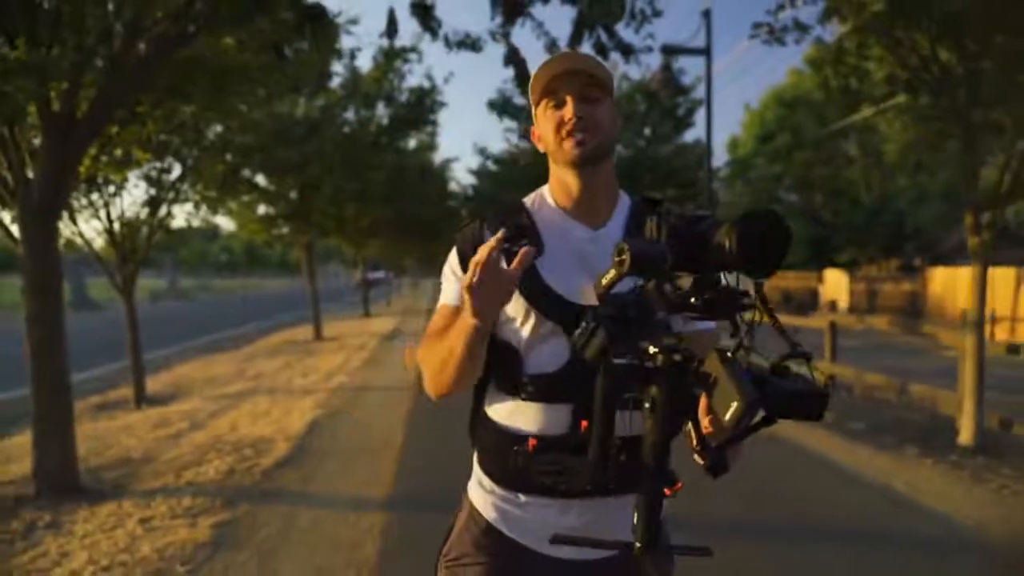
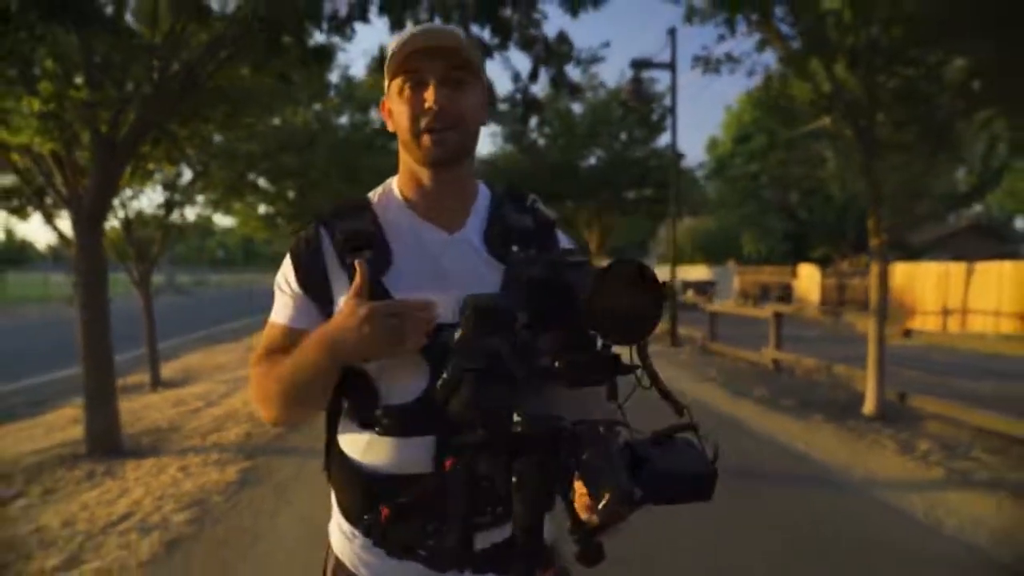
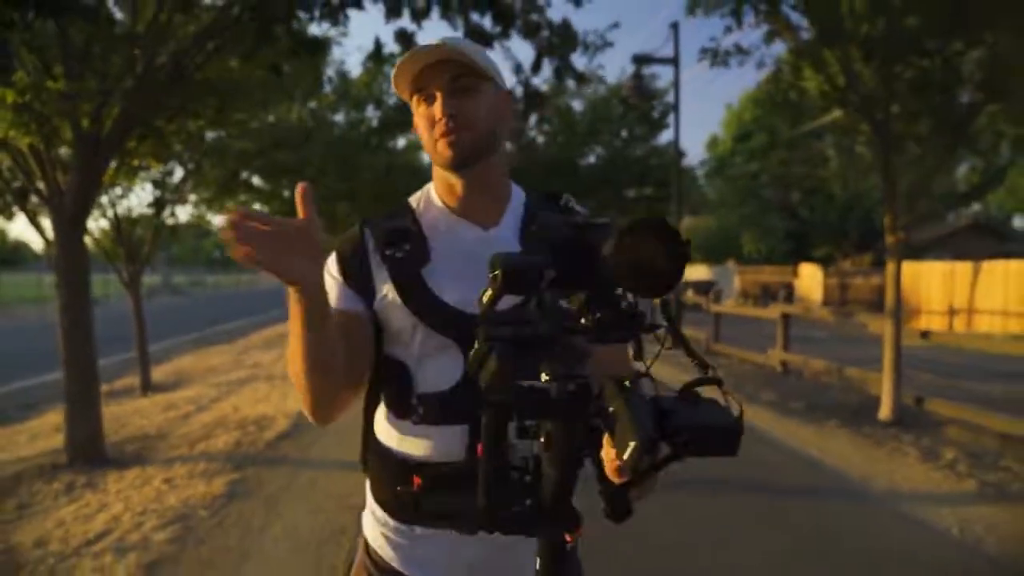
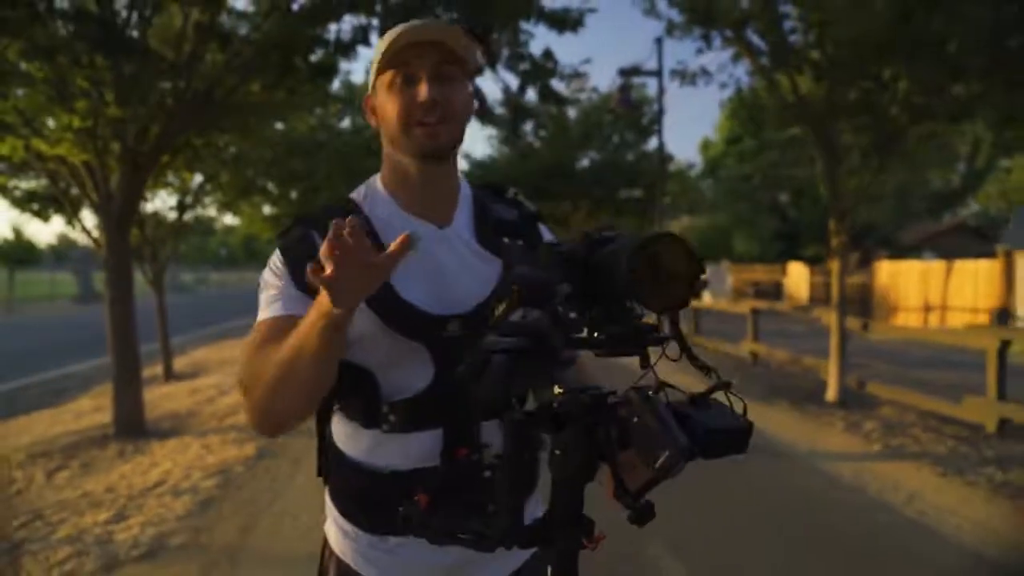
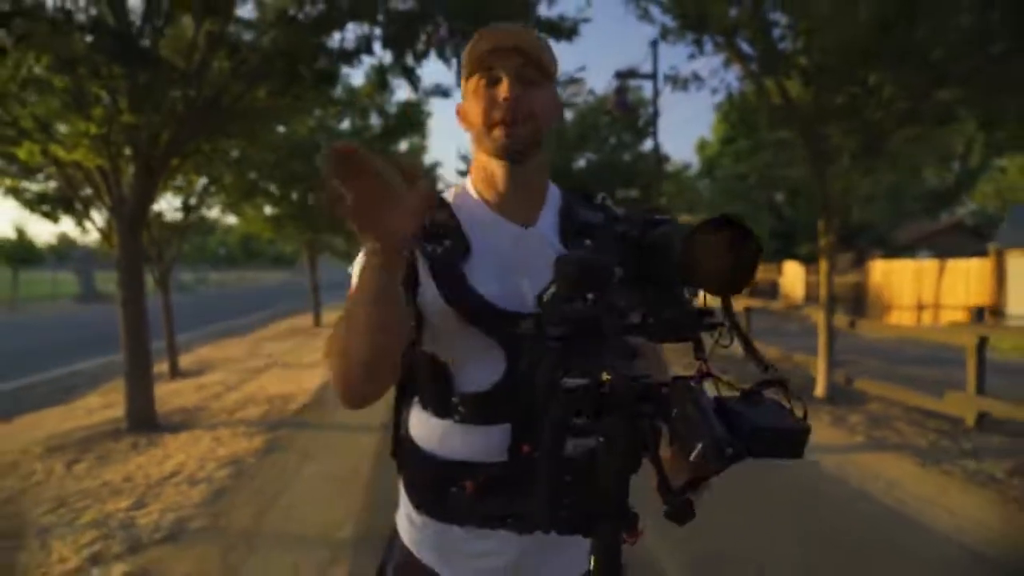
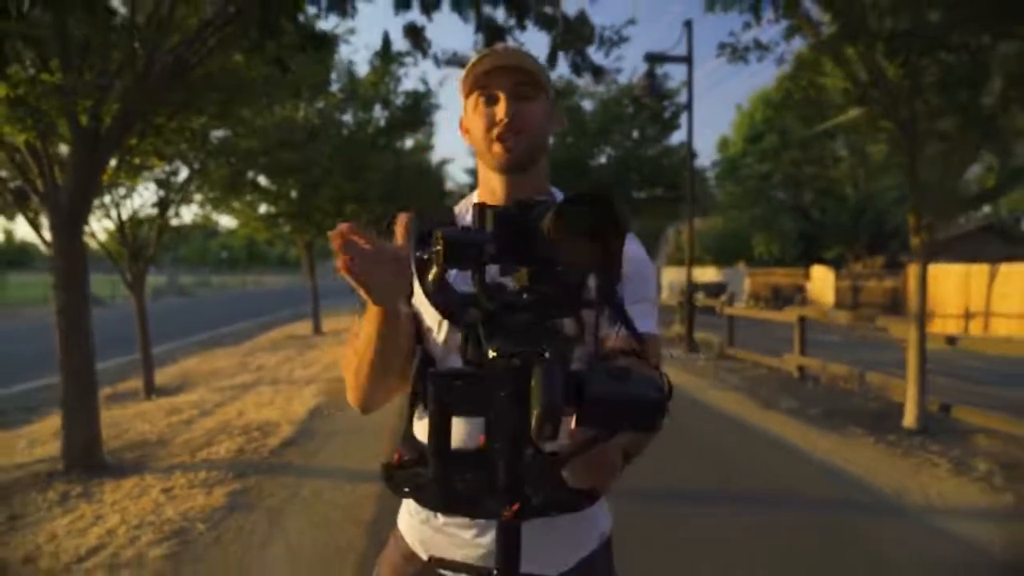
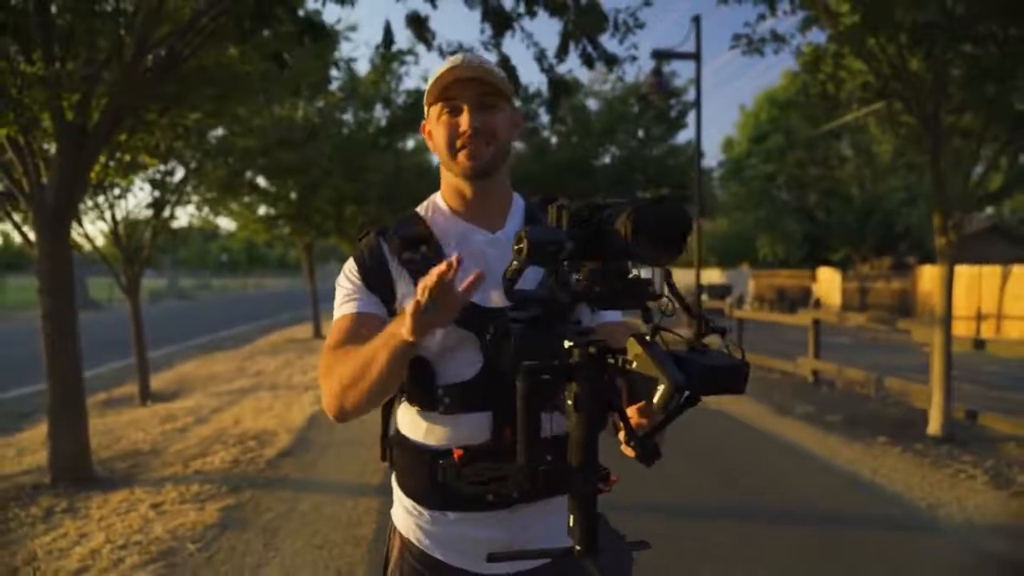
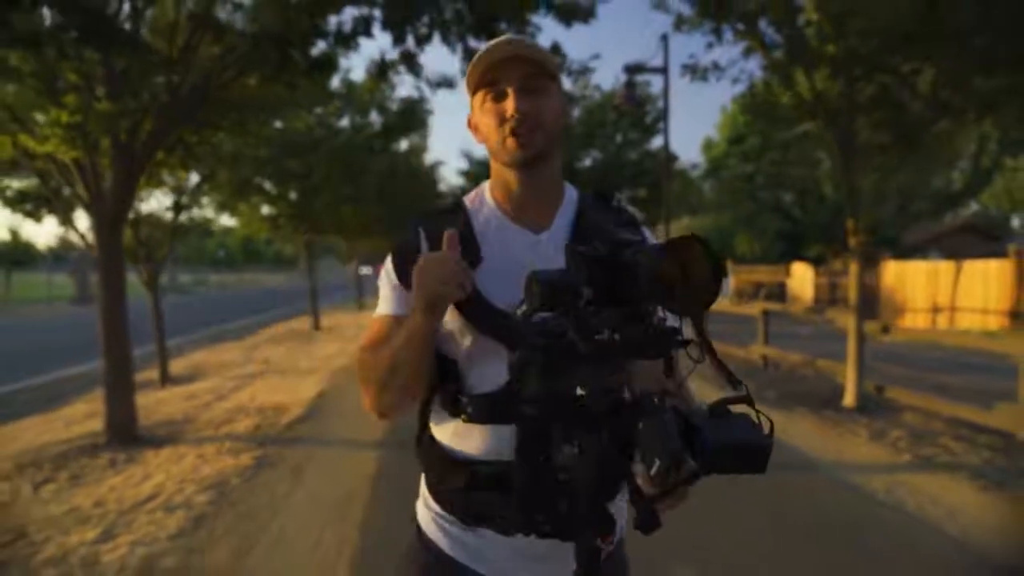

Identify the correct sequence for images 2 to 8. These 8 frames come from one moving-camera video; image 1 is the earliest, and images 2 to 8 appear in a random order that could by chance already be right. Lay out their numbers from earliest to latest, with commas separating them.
7, 6, 3, 2, 8, 4, 5
